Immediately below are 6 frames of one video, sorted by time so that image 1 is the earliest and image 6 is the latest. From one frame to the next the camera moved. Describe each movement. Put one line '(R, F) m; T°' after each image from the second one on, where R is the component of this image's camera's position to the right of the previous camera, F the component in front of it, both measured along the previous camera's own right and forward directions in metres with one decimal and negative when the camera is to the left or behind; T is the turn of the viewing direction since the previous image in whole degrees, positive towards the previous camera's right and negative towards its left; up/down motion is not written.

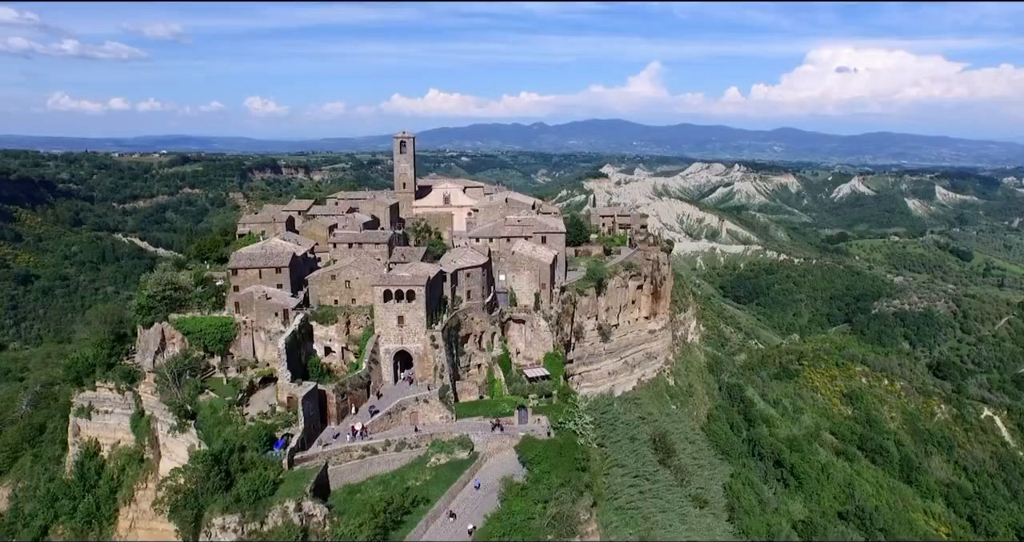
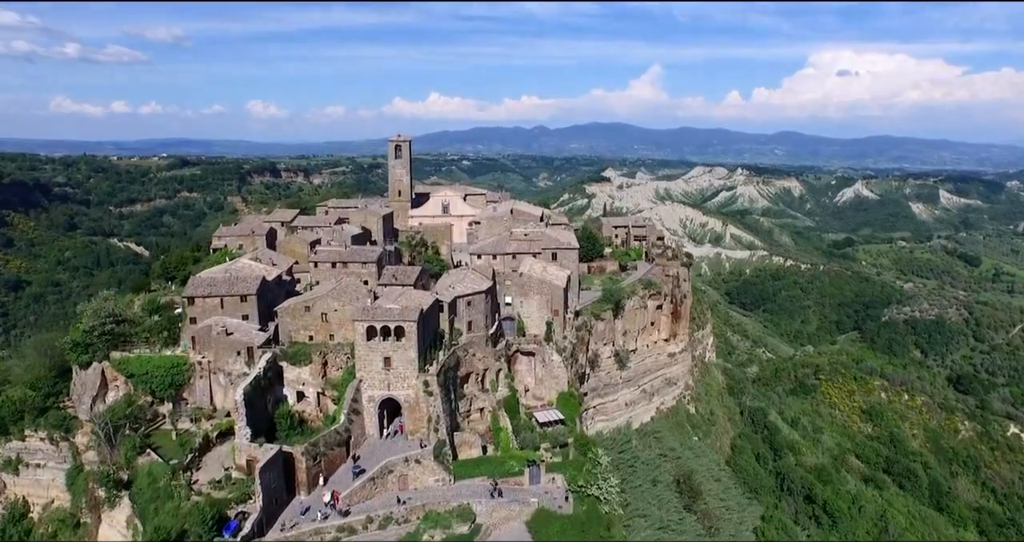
(-0.3, +4.7) m; 0°
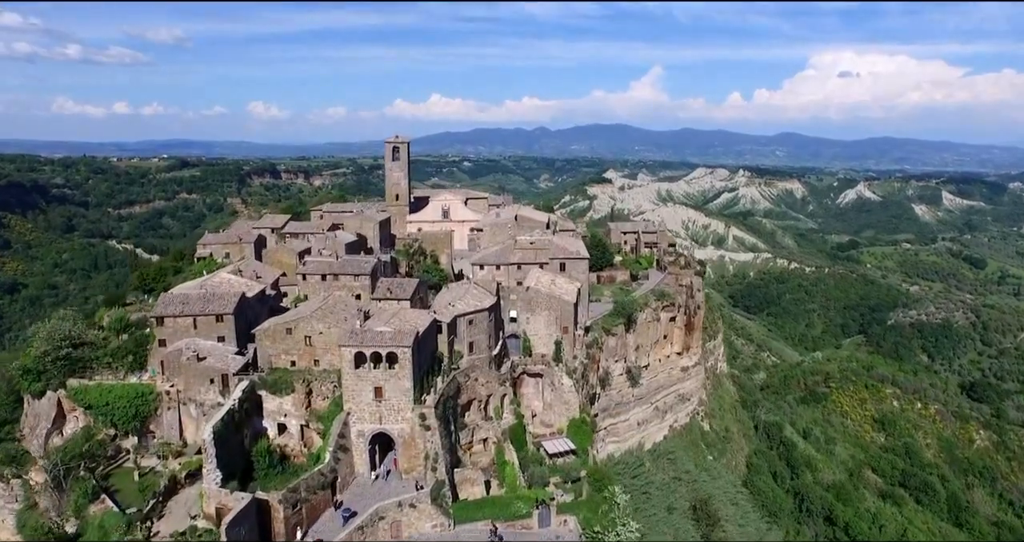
(-0.2, +2.6) m; 0°
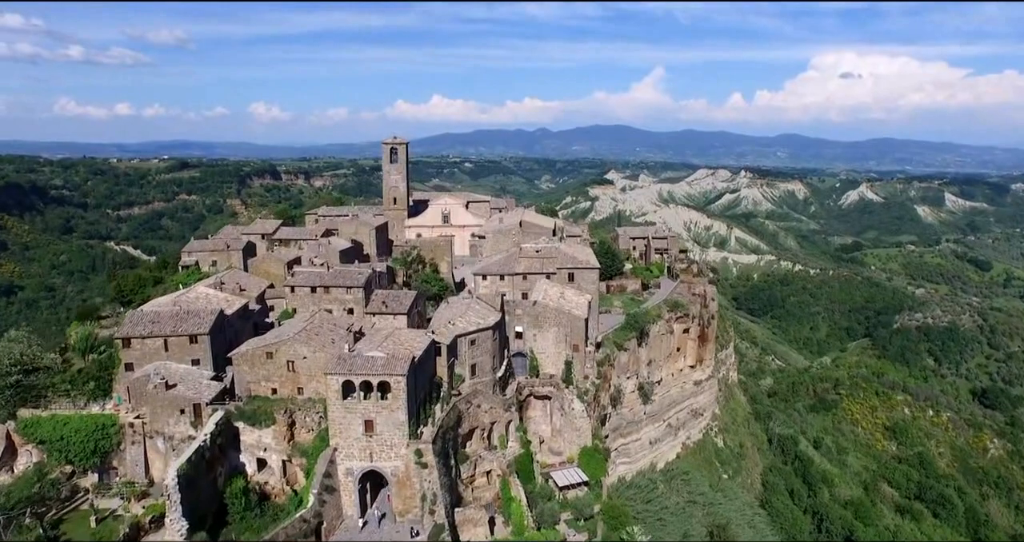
(-0.2, +2.2) m; 0°
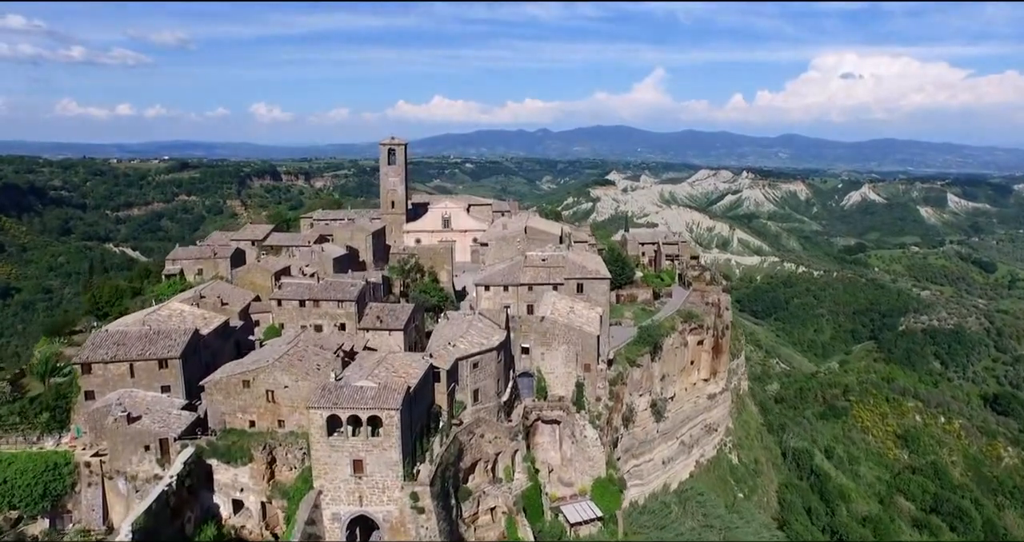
(-0.2, +2.1) m; 0°
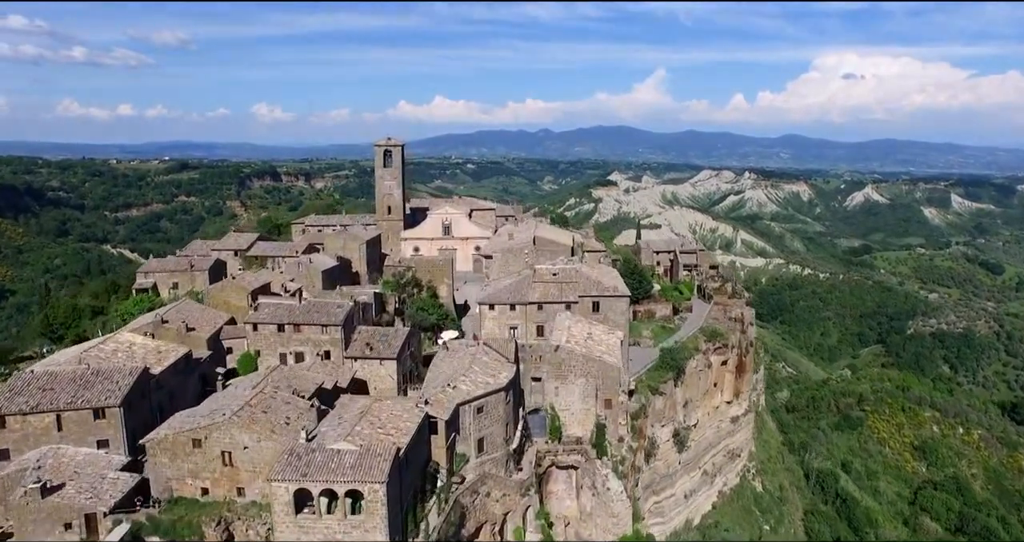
(-0.2, +3.1) m; 0°
